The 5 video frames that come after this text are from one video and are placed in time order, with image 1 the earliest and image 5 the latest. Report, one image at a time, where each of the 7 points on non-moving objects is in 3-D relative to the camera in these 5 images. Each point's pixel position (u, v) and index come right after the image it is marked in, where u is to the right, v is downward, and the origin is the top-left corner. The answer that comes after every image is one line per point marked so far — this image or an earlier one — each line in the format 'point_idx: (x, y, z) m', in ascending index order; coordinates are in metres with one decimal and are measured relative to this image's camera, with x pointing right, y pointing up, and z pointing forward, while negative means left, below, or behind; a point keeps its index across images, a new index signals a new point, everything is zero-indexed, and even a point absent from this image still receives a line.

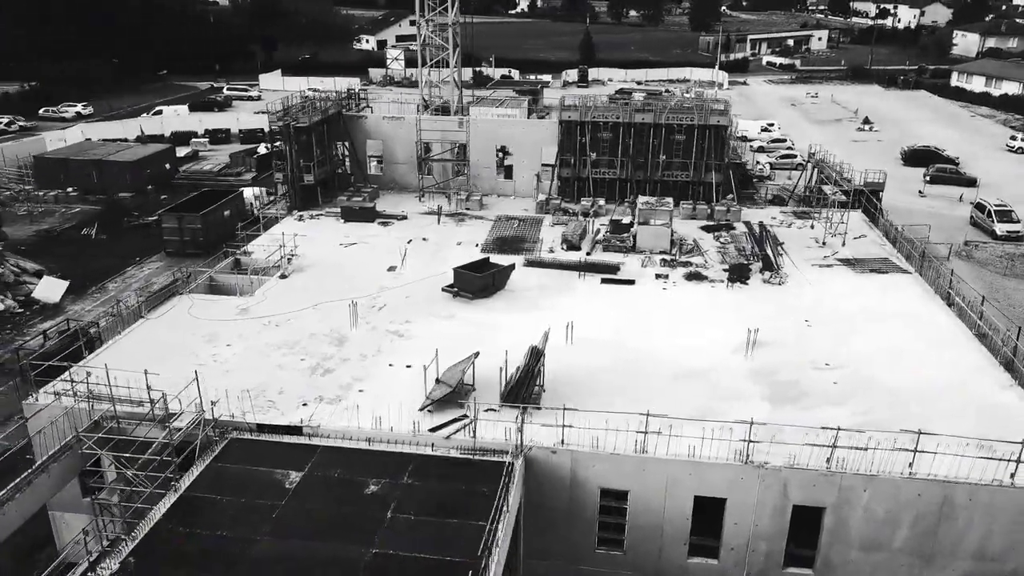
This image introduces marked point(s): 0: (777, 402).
0: (+5.5, -2.4, +16.9) m
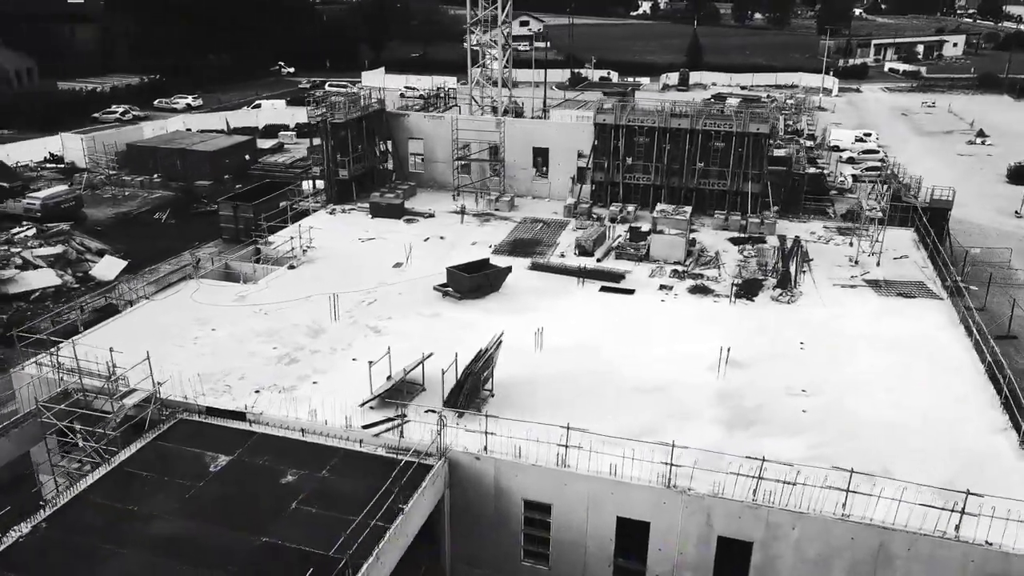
0: (+4.3, -2.7, +16.0) m
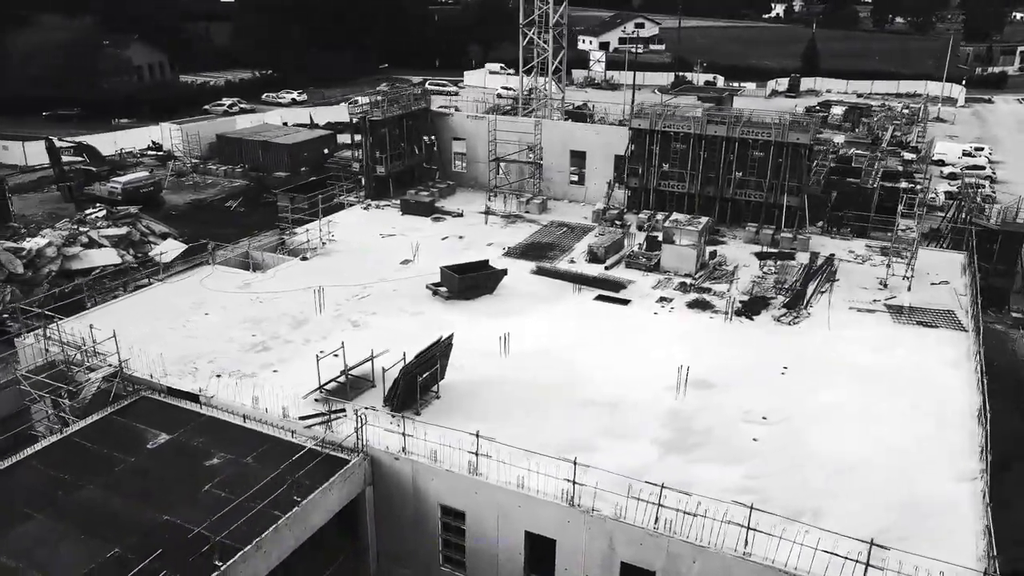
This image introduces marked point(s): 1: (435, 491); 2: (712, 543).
0: (+2.9, -3.0, +15.2) m
1: (-1.4, -3.7, +14.8) m
2: (+3.1, -3.9, +12.6) m
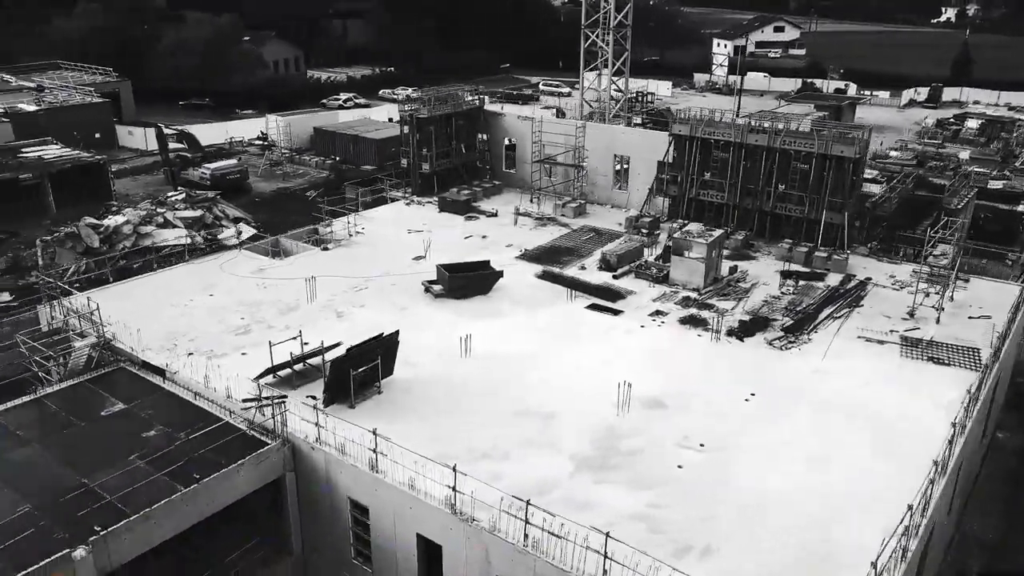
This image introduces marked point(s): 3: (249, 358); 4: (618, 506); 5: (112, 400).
0: (+1.2, -3.2, +14.6) m
1: (-3.1, -3.6, +15.0) m
2: (+0.9, -4.1, +12.0) m
3: (-6.0, -1.6, +18.6) m
4: (+1.8, -3.6, +13.6) m
5: (-8.5, -2.4, +17.2) m
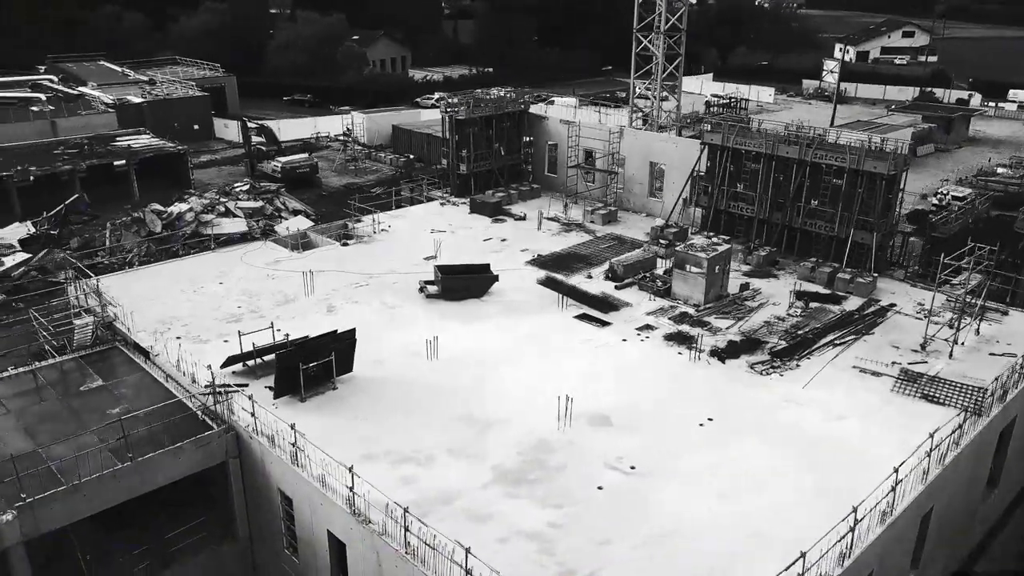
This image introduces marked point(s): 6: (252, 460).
0: (-0.3, -3.4, +14.4) m
1: (-4.5, -3.5, +15.4) m
2: (-1.0, -4.3, +11.9) m
3: (-6.8, -1.4, +19.4) m
4: (+0.2, -3.8, +13.3) m
5: (-9.5, -2.0, +18.4) m
6: (-5.0, -3.4, +15.9) m
